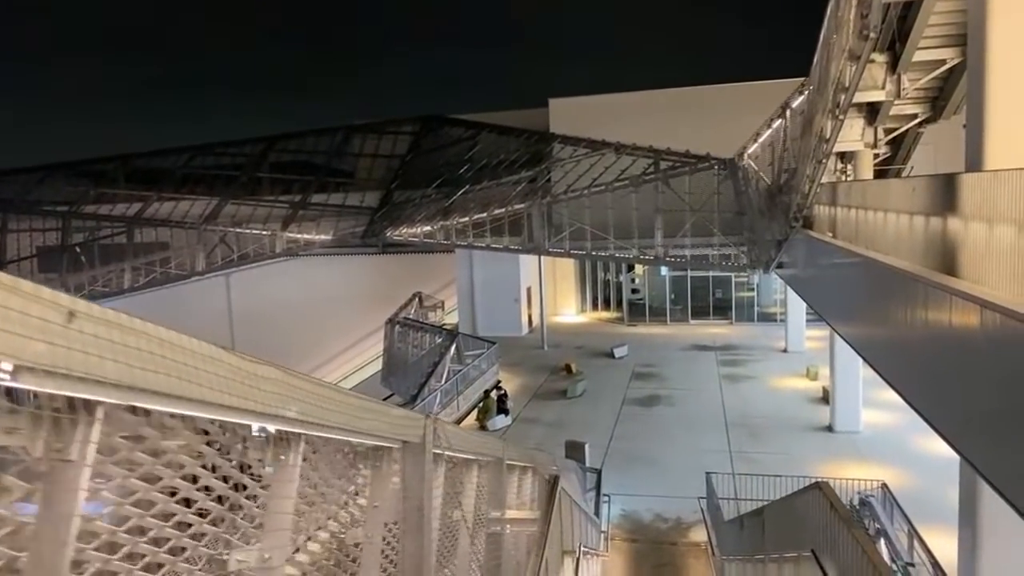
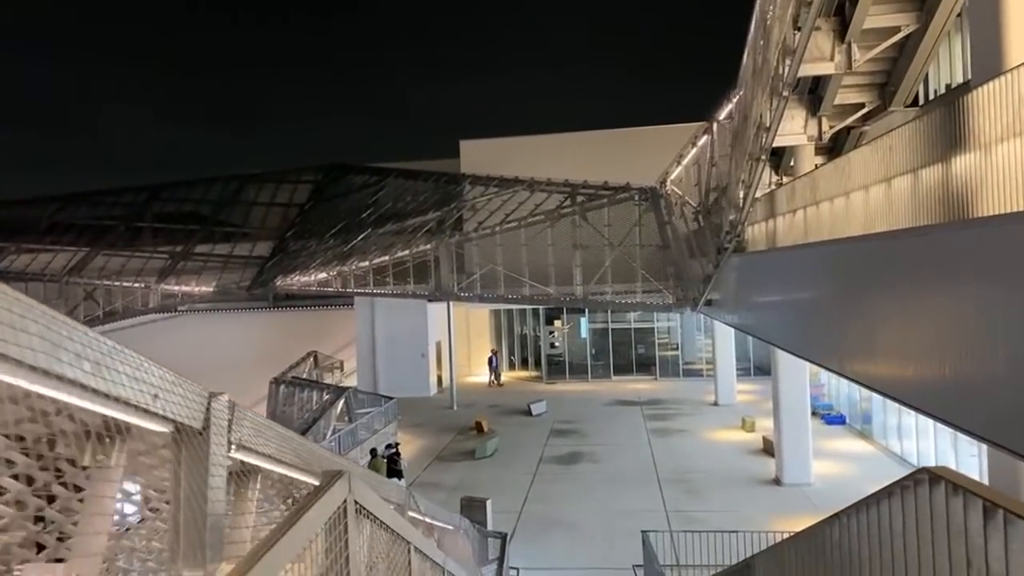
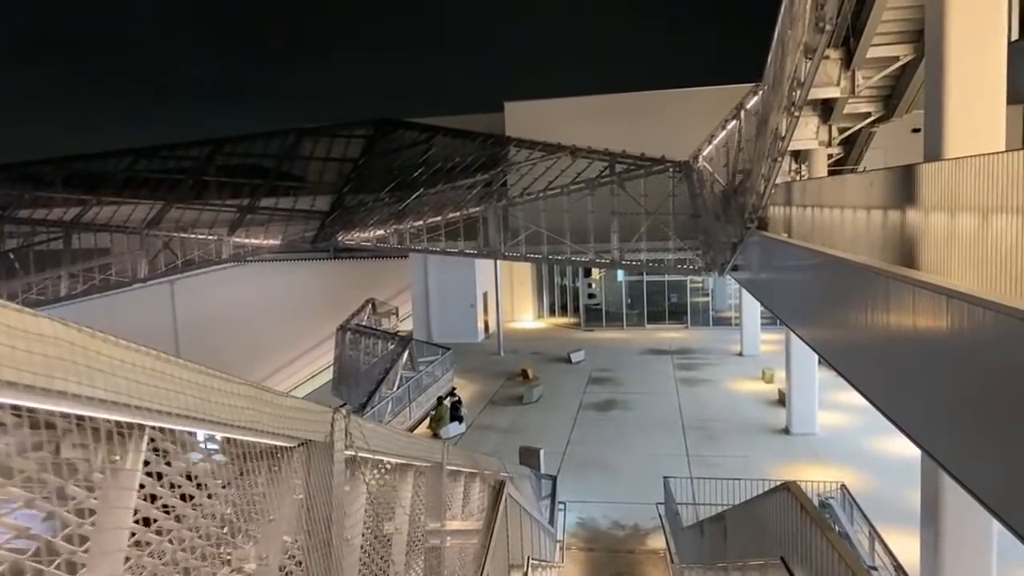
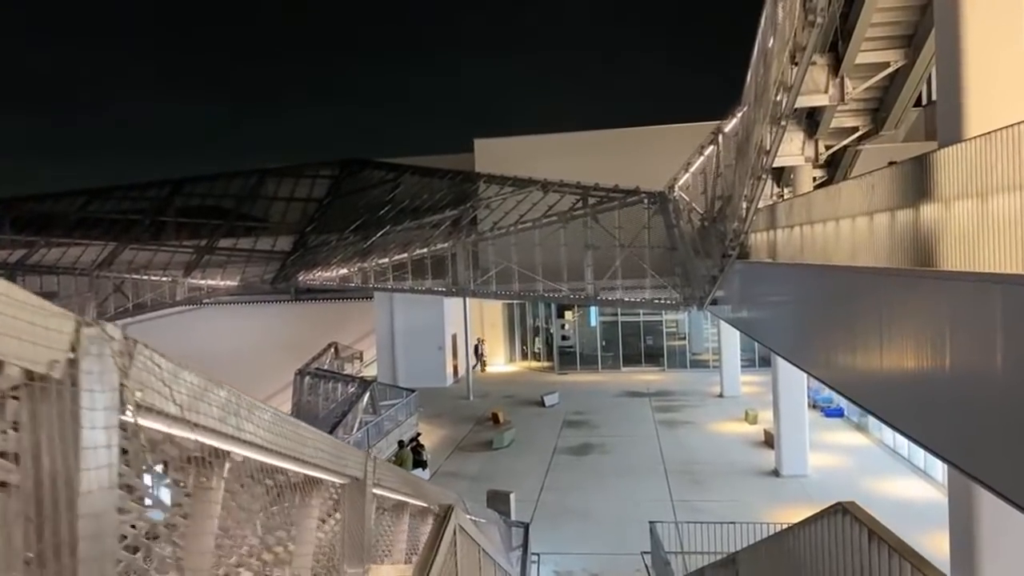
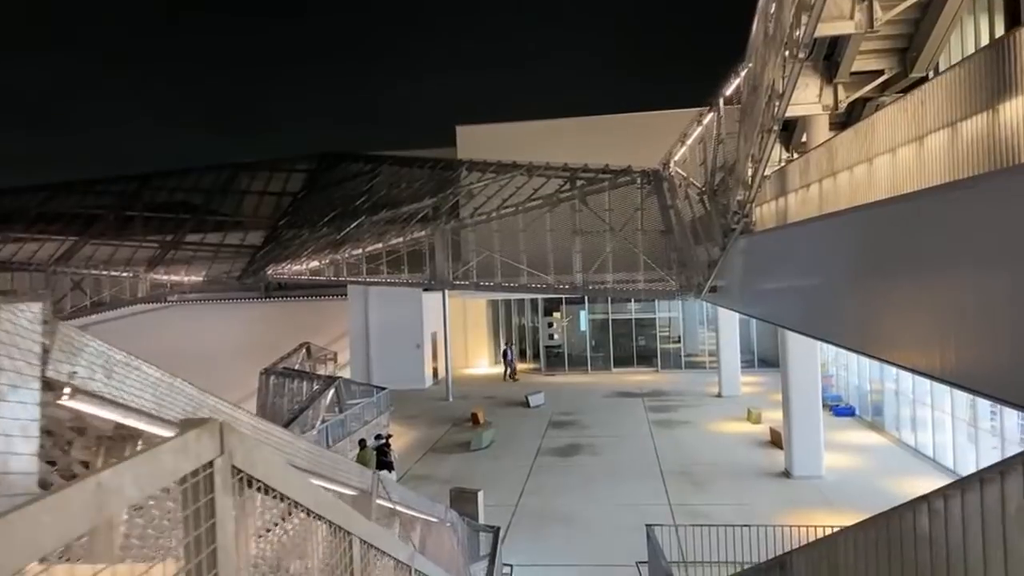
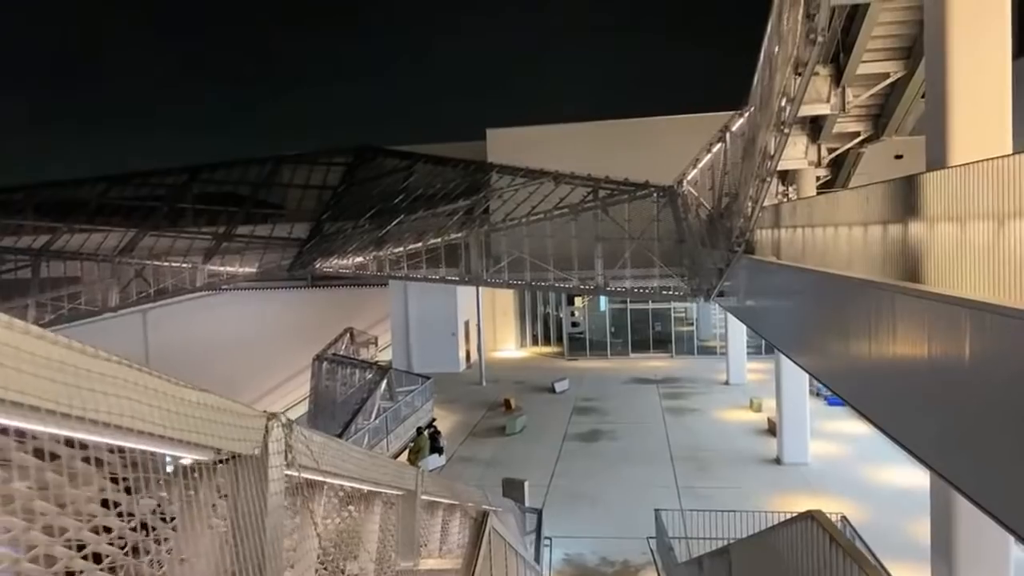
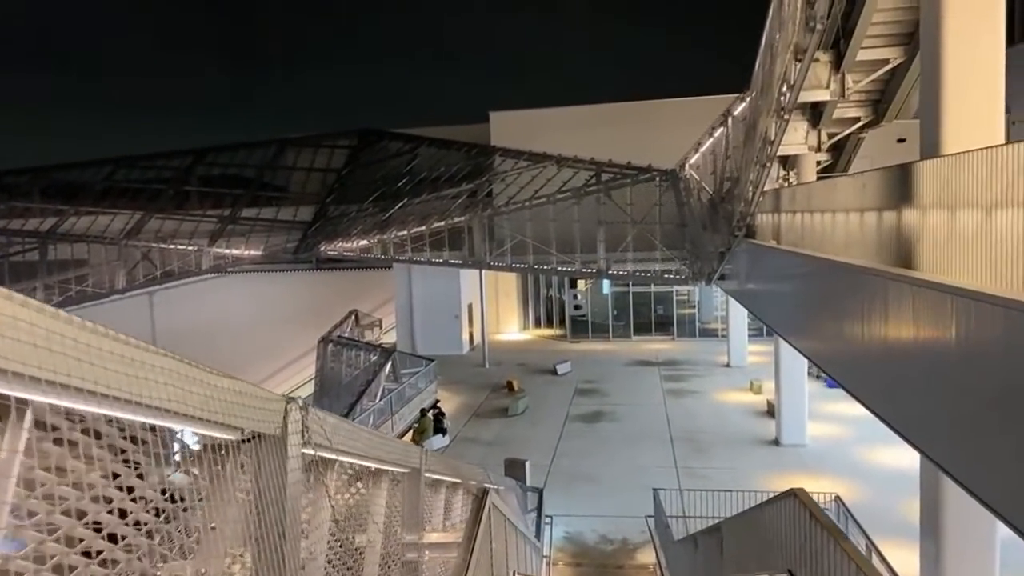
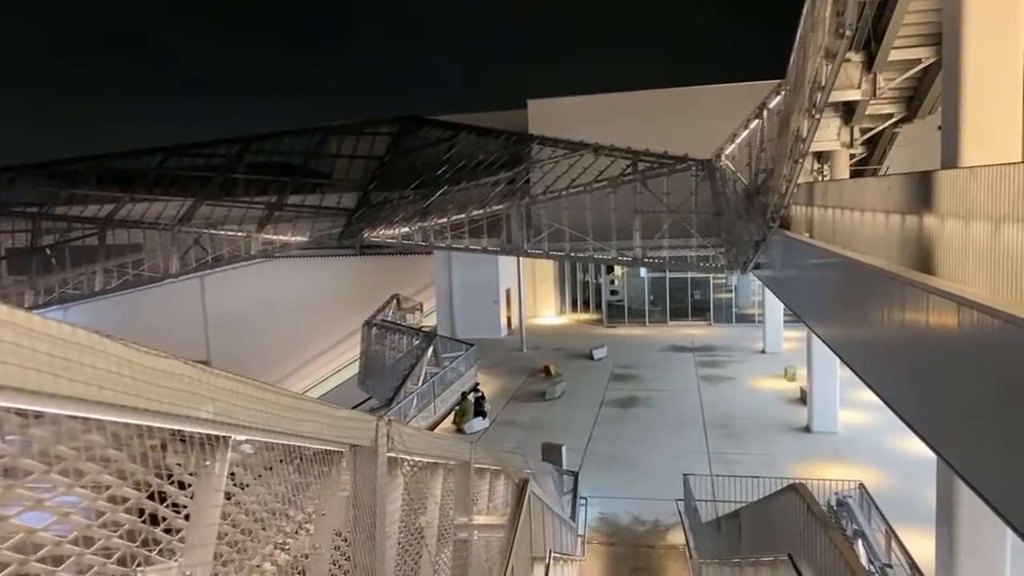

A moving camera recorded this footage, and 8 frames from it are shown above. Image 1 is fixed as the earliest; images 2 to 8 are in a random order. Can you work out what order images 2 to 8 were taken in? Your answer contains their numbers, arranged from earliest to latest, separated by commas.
8, 3, 7, 6, 4, 2, 5
